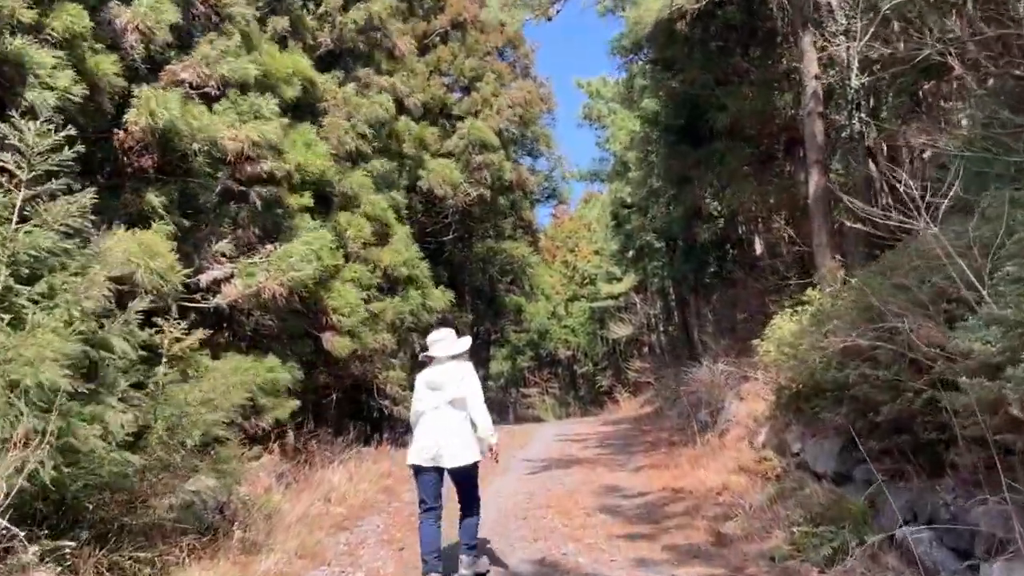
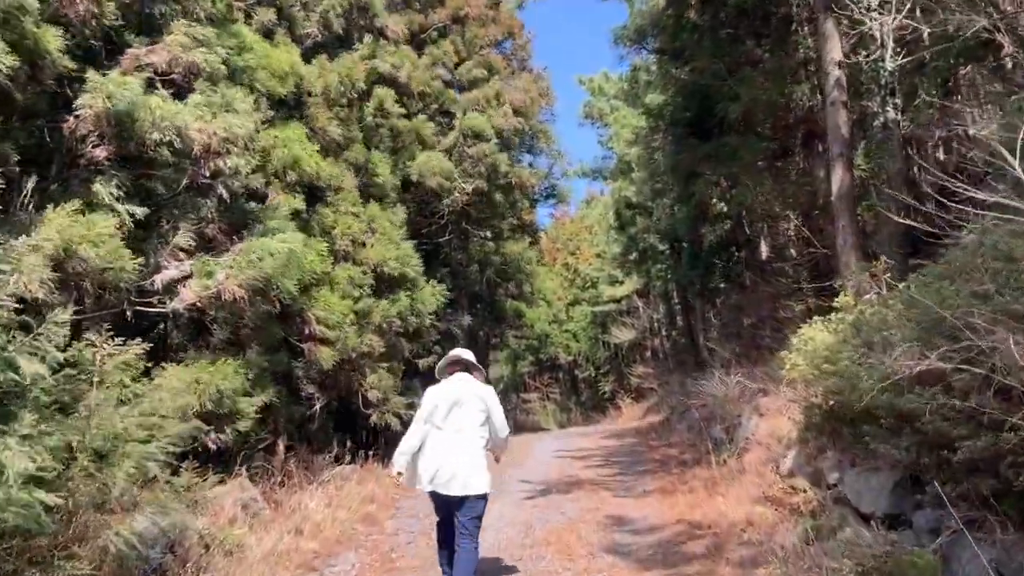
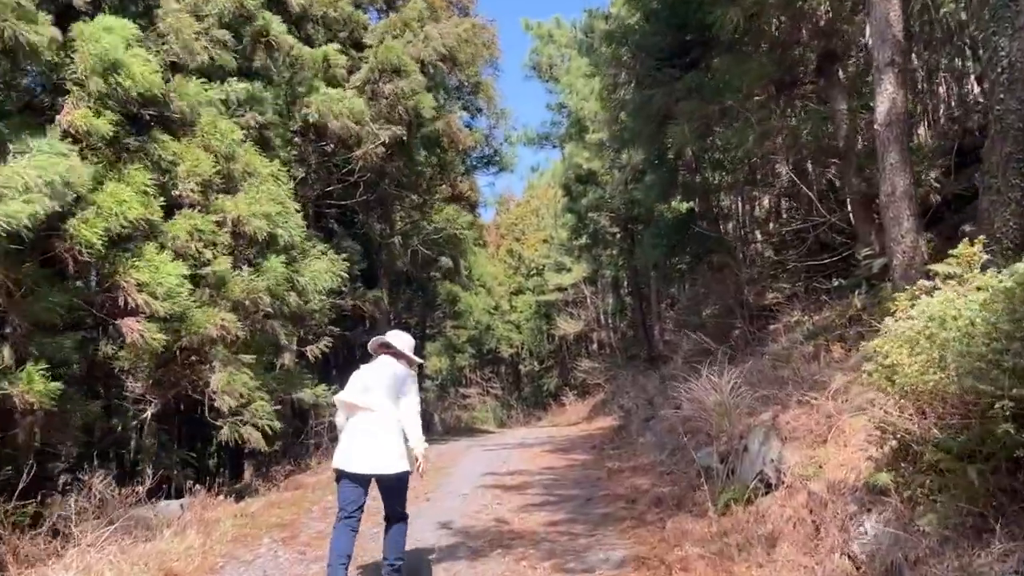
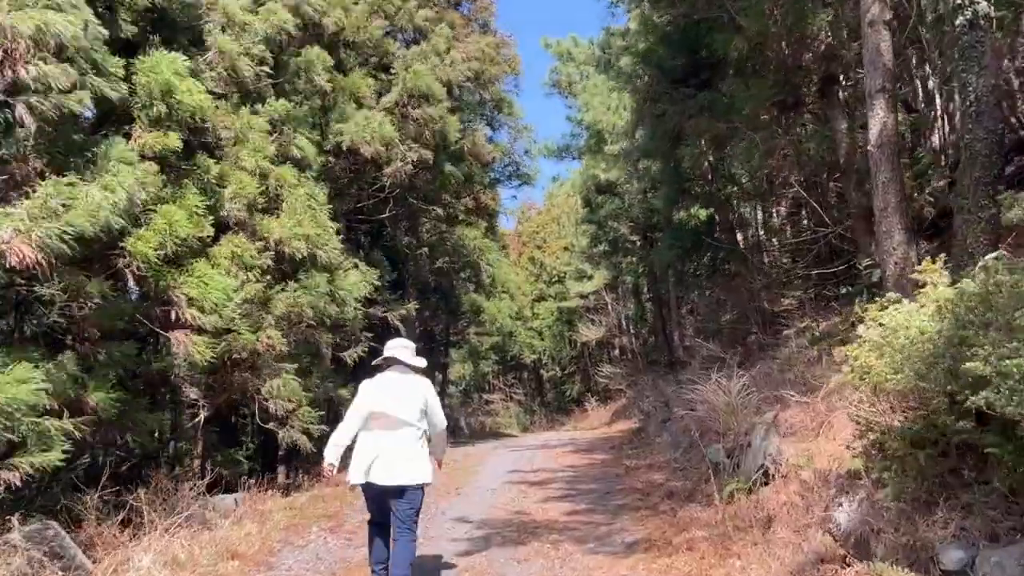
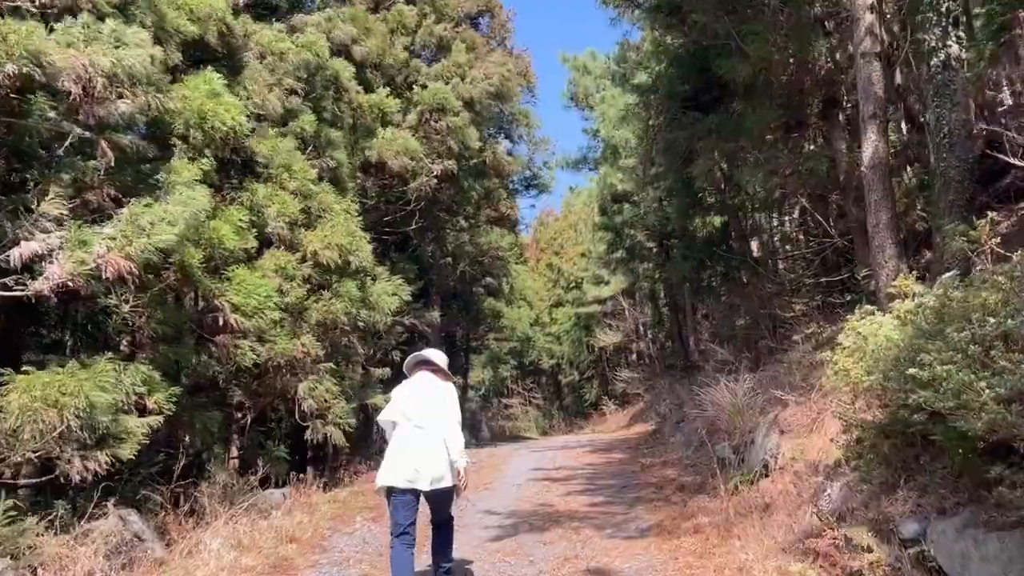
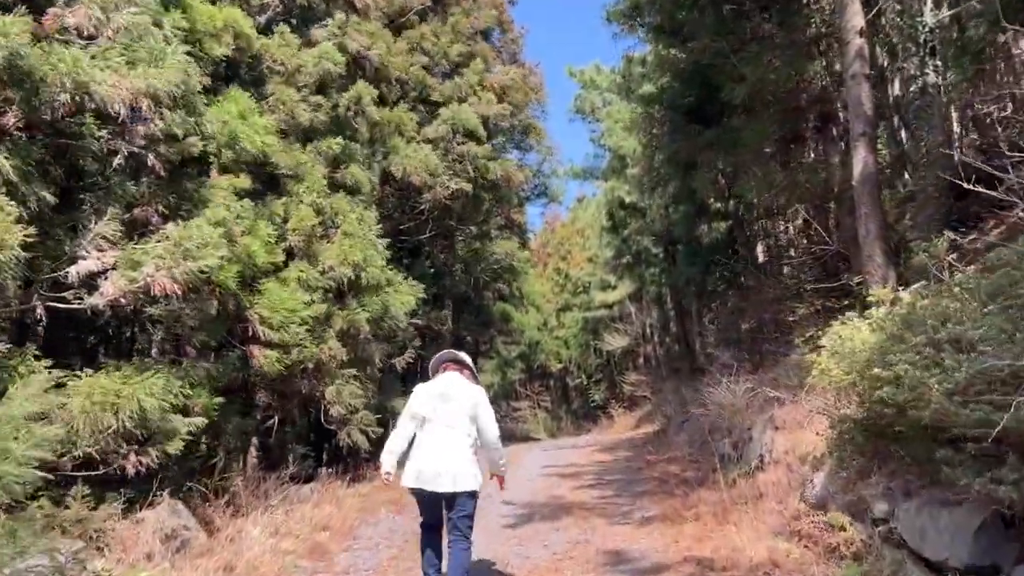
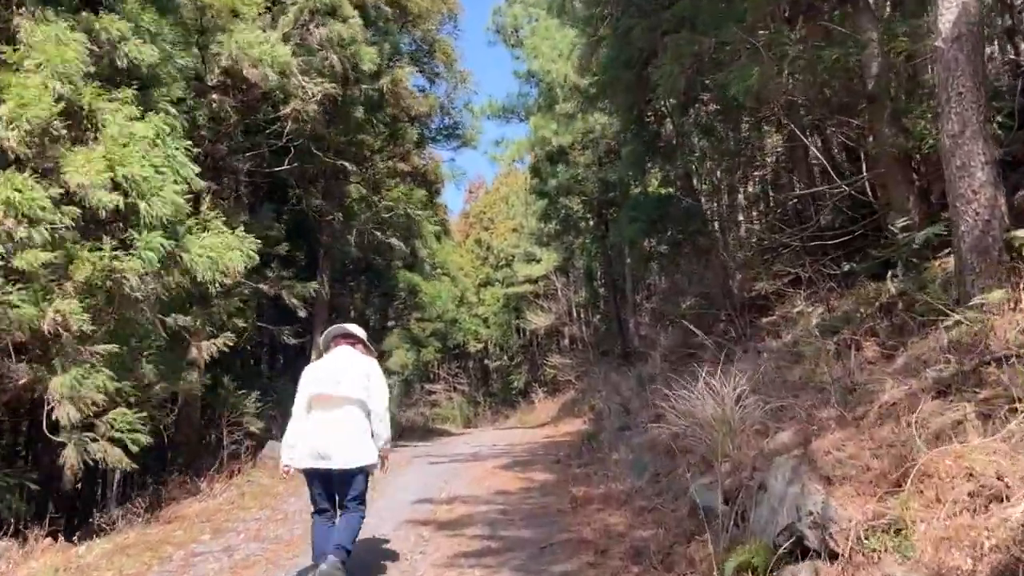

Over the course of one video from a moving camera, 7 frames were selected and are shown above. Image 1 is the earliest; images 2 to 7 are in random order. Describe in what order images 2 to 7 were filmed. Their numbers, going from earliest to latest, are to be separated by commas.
2, 6, 5, 4, 3, 7
